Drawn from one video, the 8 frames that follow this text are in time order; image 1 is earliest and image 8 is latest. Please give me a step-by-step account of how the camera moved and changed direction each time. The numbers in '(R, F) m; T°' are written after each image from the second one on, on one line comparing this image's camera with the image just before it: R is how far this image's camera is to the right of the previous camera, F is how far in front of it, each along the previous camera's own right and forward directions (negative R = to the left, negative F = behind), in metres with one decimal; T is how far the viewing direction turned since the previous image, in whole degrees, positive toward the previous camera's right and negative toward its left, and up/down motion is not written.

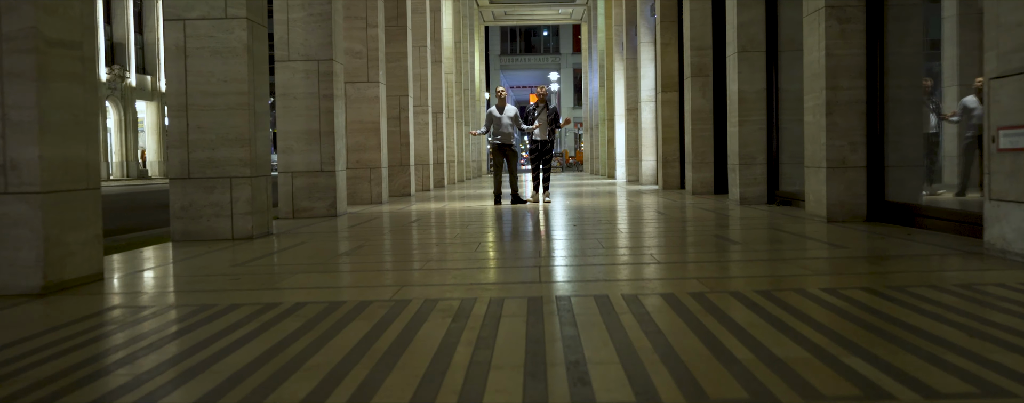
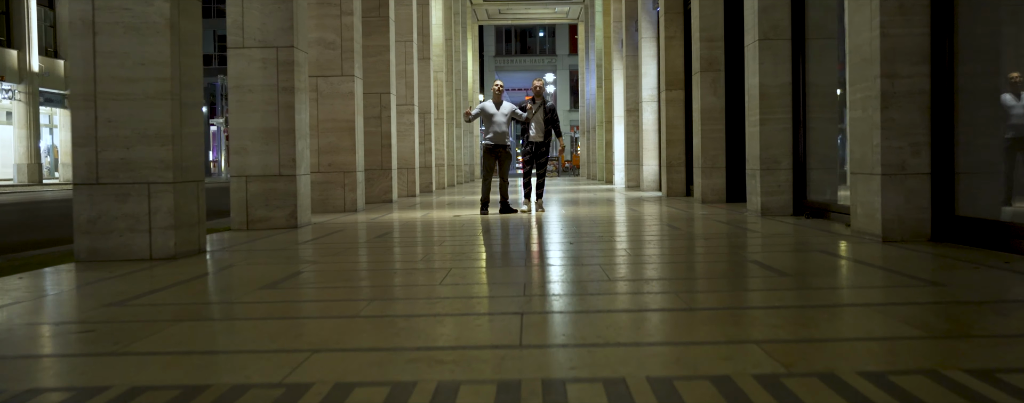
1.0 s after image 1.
(+0.1, +1.3) m; 0°
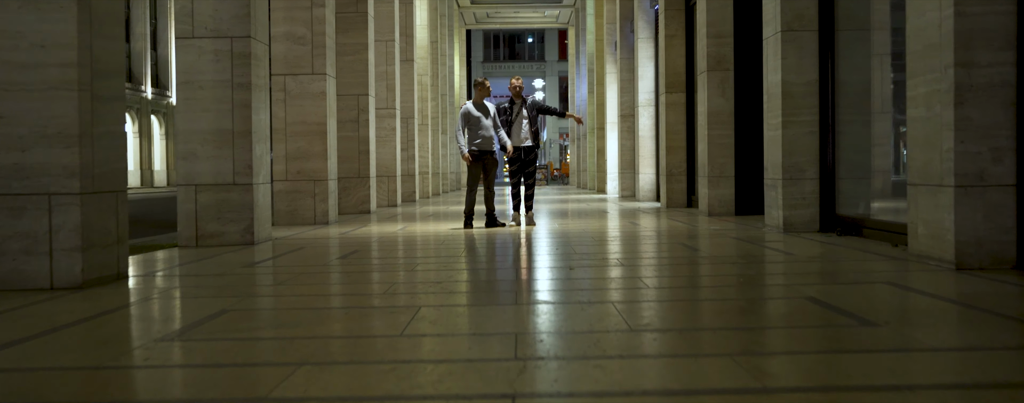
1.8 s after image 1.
(0.0, +1.1) m; +1°
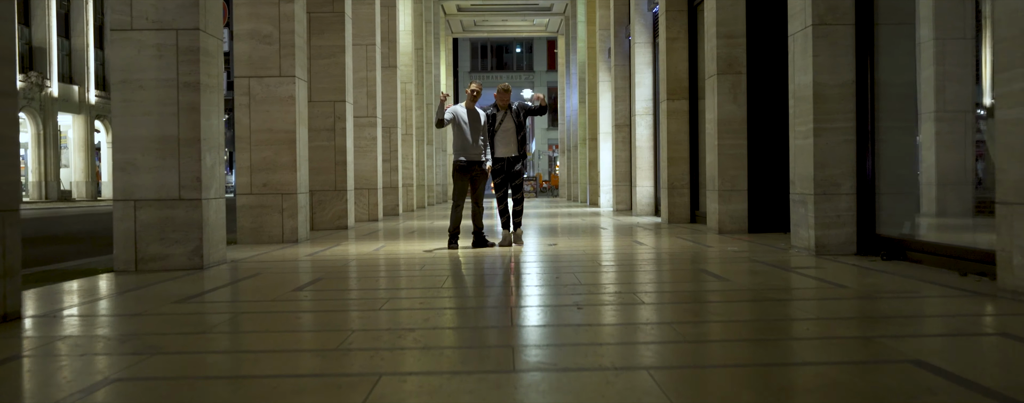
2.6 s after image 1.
(0.0, +1.1) m; +1°
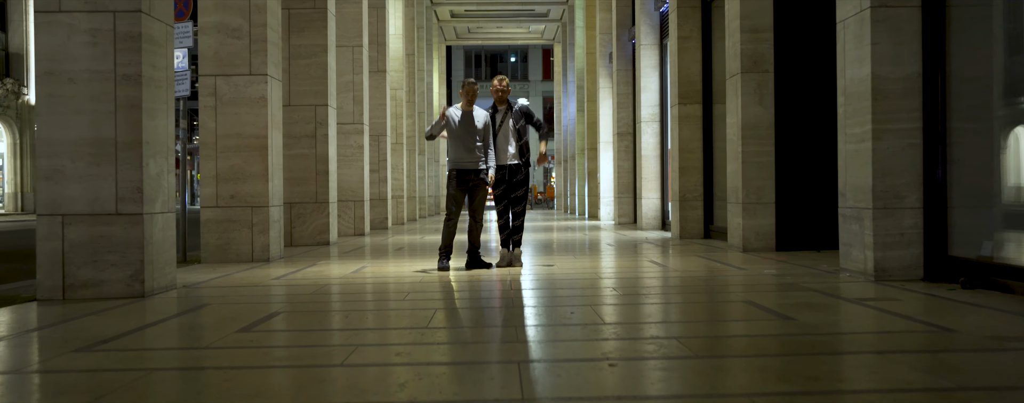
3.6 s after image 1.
(0.0, +1.1) m; 0°
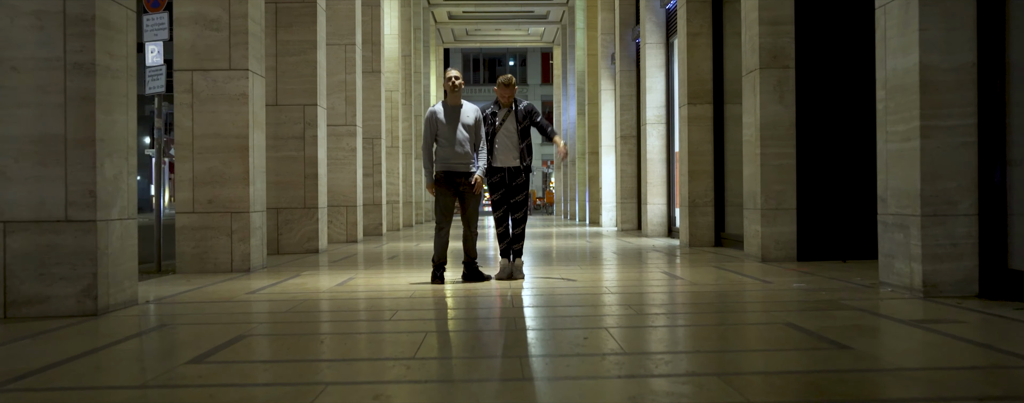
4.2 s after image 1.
(0.0, +0.7) m; 0°
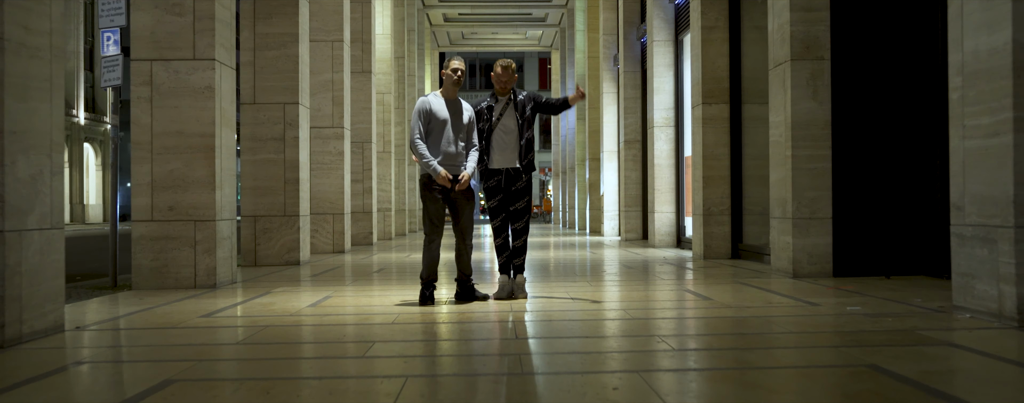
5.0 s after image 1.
(0.0, +0.9) m; 0°
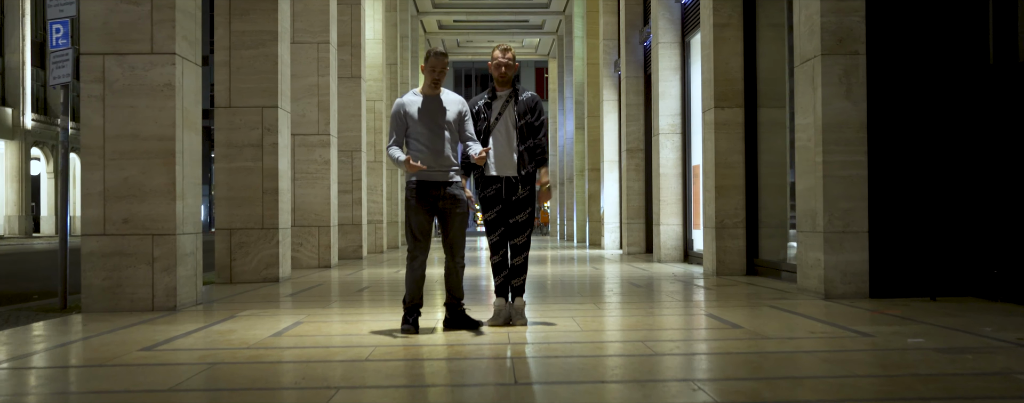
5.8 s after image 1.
(0.0, +0.8) m; 0°
